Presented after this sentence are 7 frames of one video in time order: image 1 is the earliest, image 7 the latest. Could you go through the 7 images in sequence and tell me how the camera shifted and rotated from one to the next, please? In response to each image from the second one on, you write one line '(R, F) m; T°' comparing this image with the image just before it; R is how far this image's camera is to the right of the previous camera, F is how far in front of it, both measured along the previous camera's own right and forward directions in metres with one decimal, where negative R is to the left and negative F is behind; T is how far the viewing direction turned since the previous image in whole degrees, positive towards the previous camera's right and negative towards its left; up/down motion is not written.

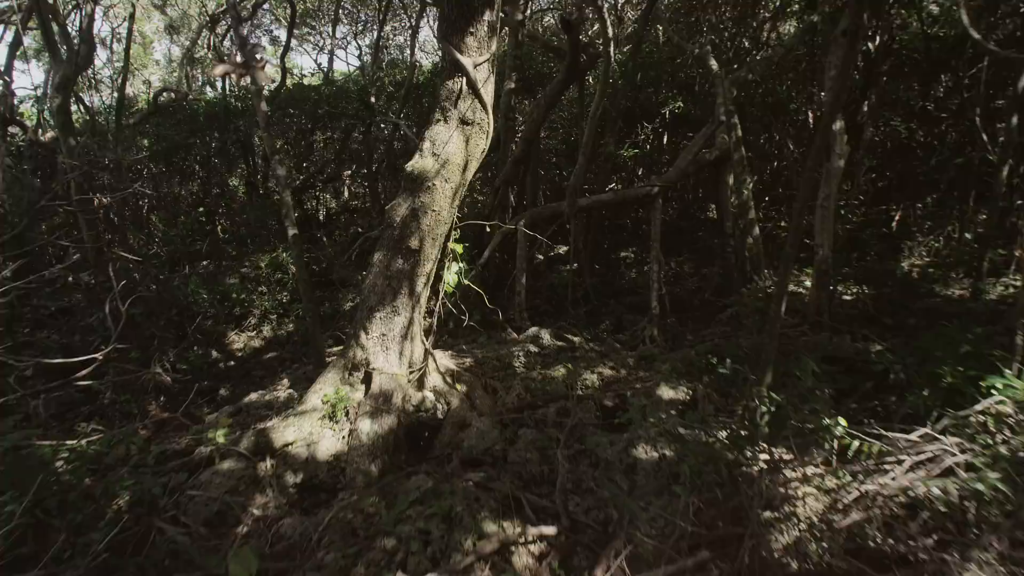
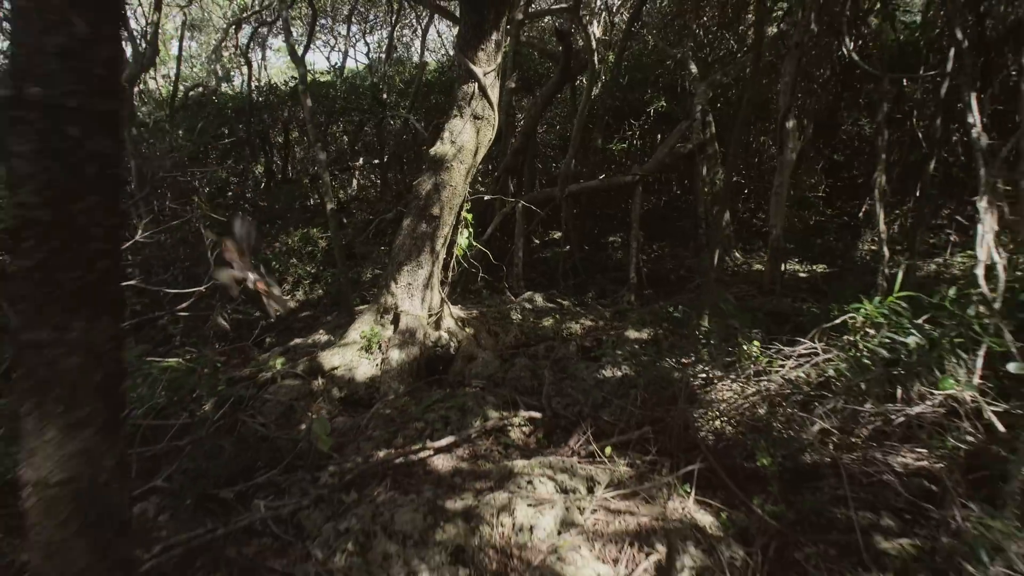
(0.0, -0.8) m; 0°
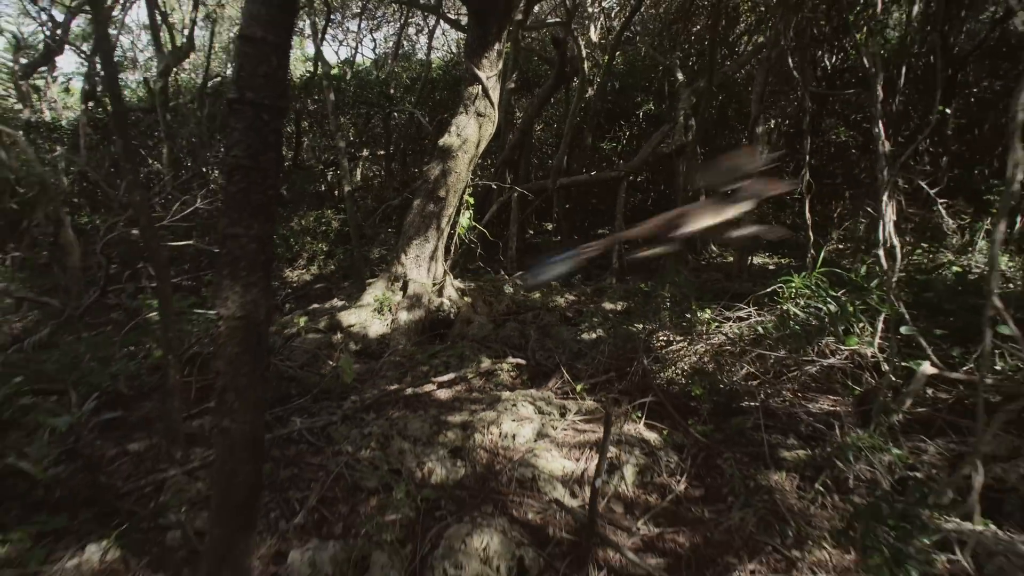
(0.0, -0.6) m; 0°
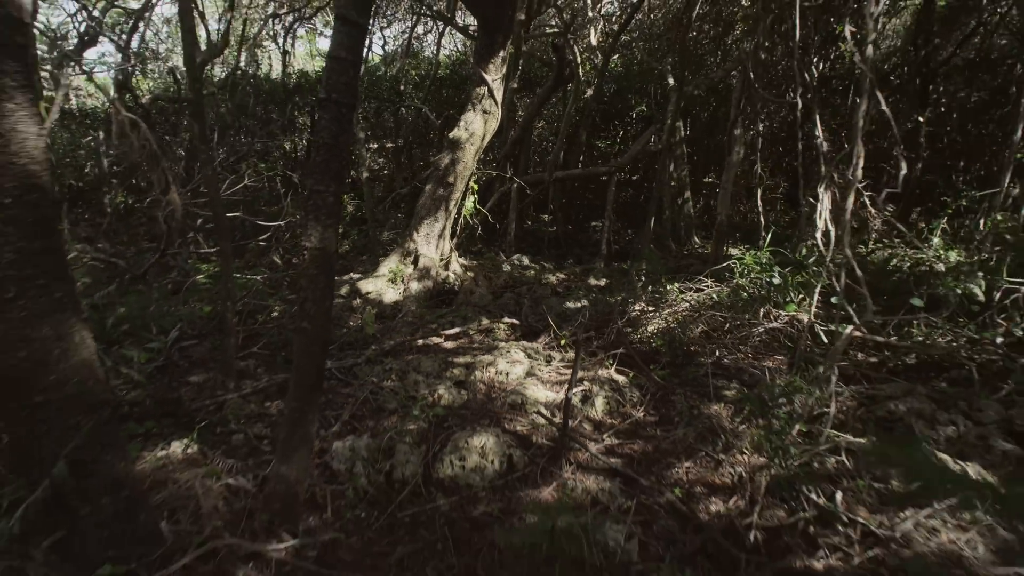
(0.0, -0.7) m; 0°
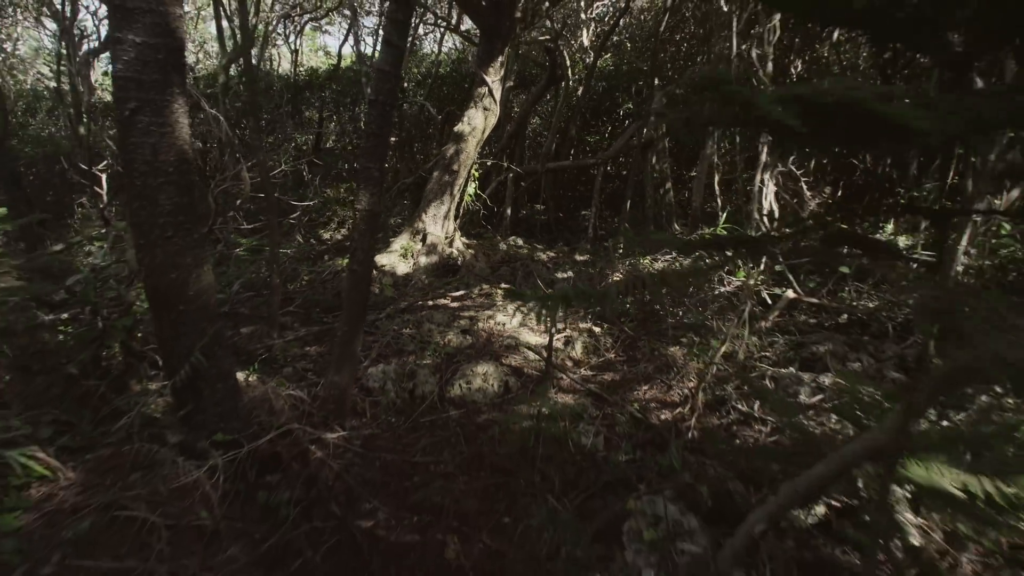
(0.0, -0.8) m; 0°
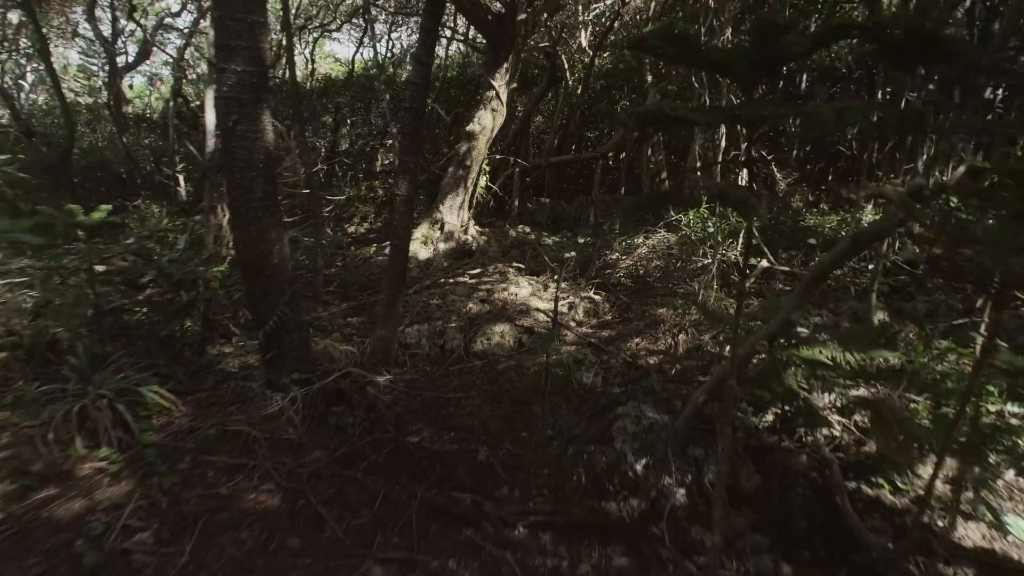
(0.0, -0.7) m; -1°
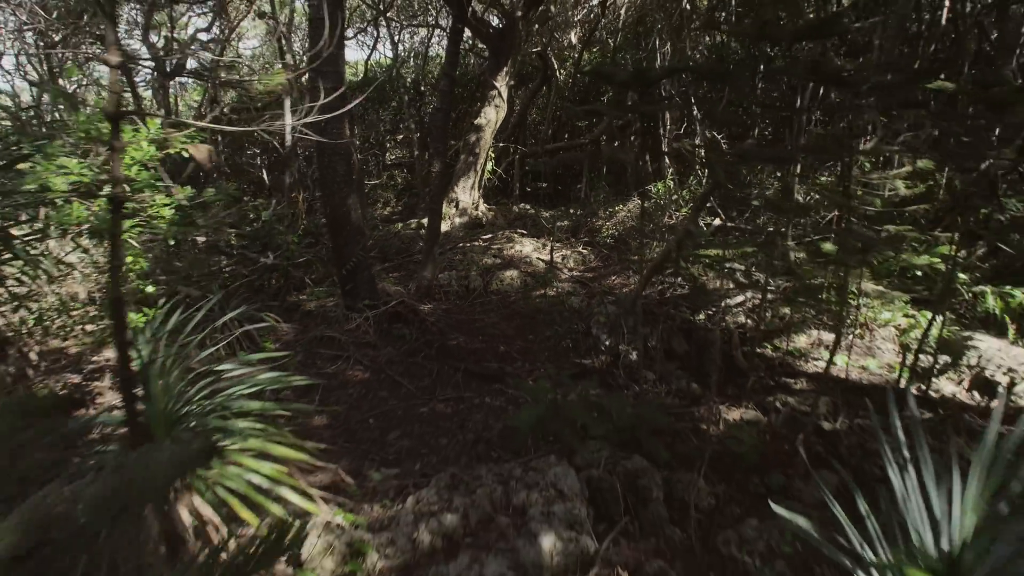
(0.0, -1.4) m; 0°
